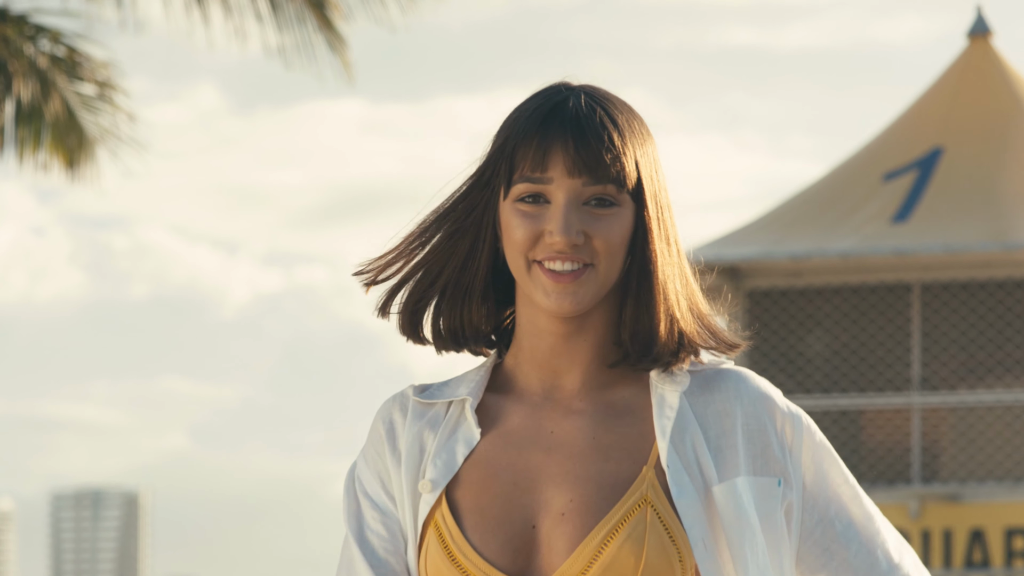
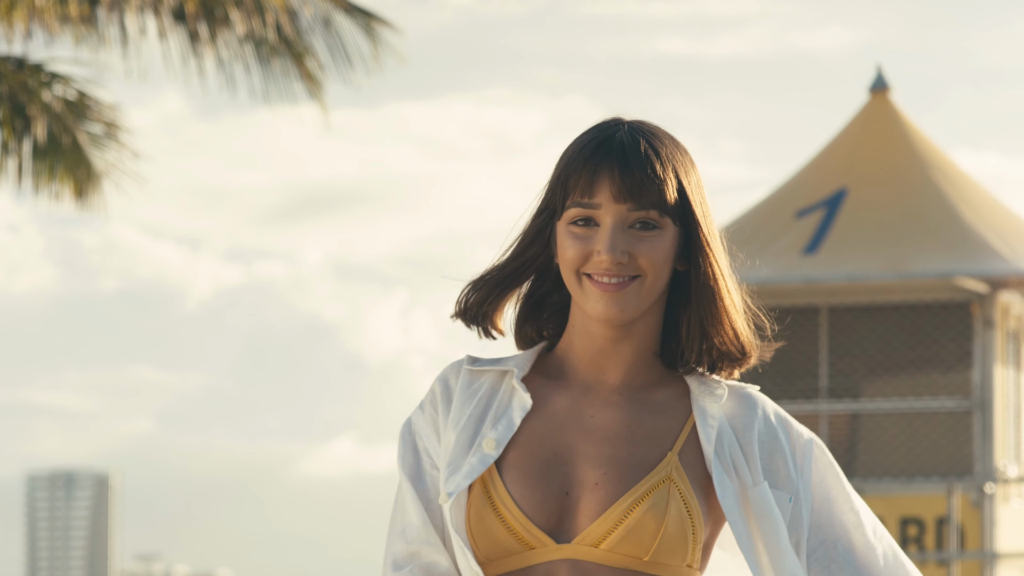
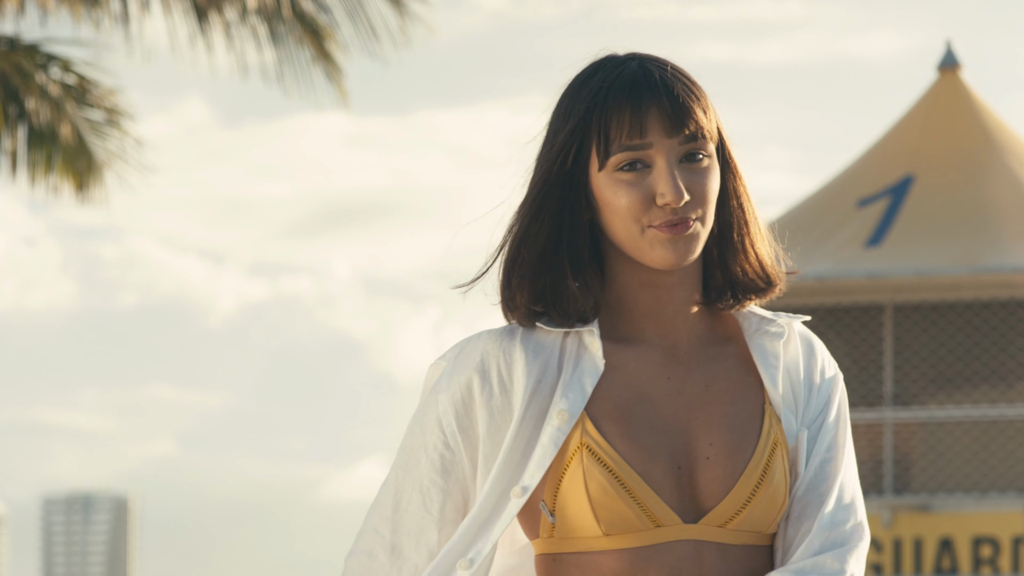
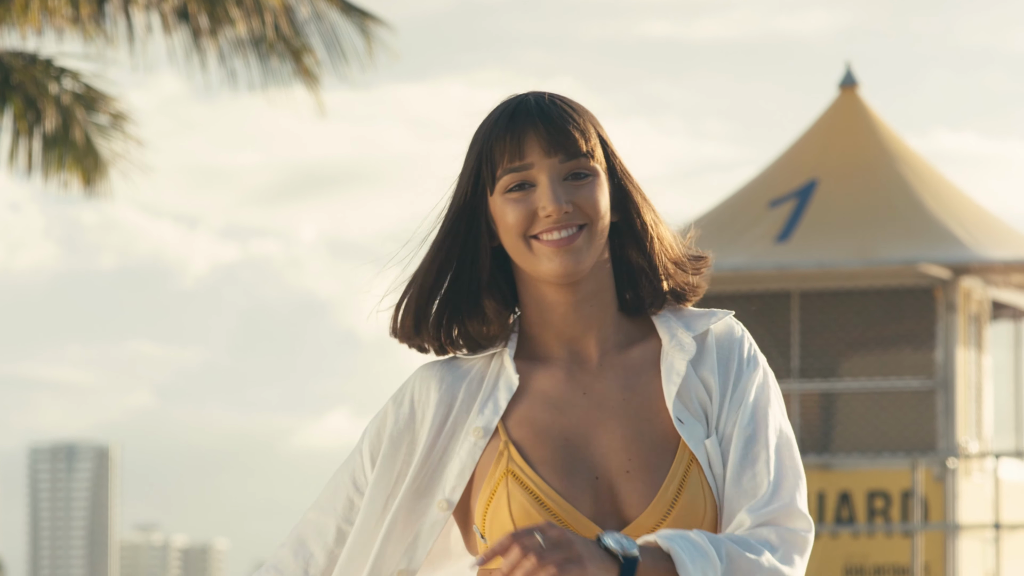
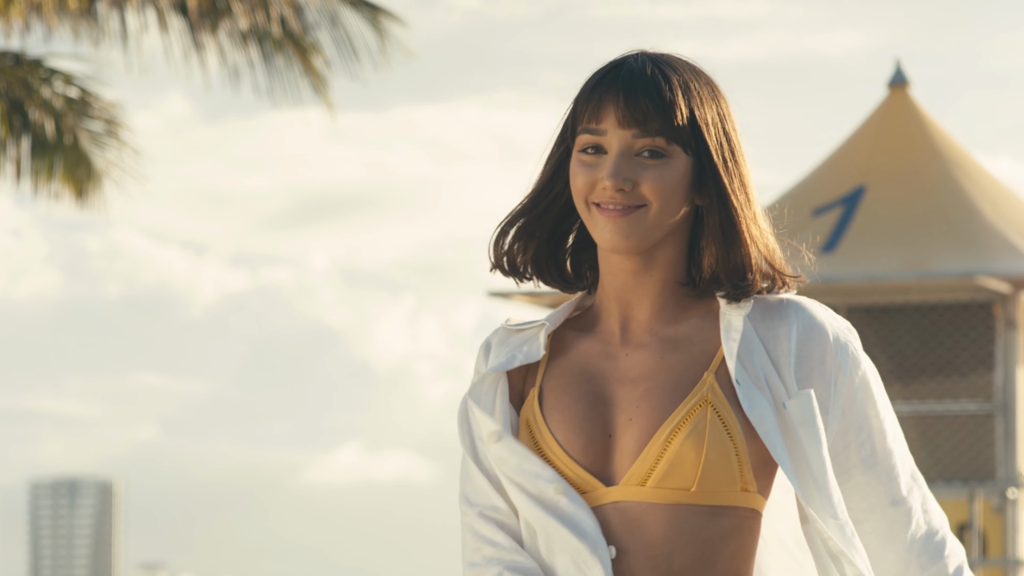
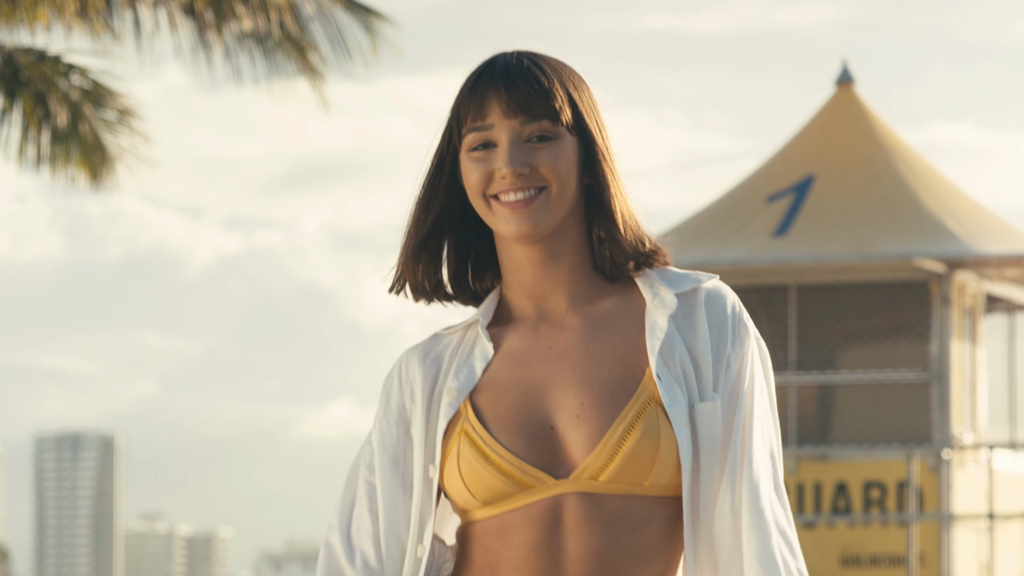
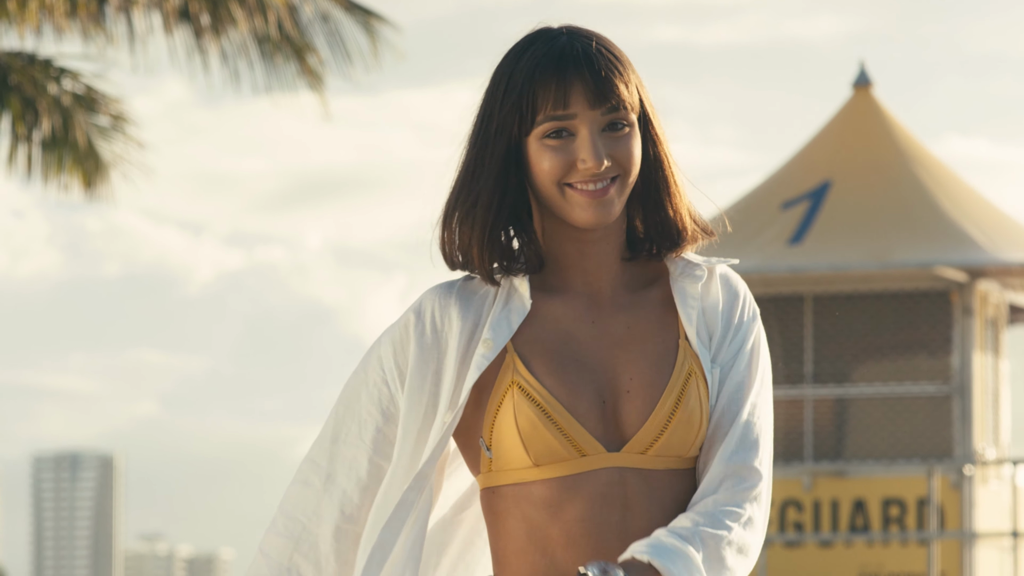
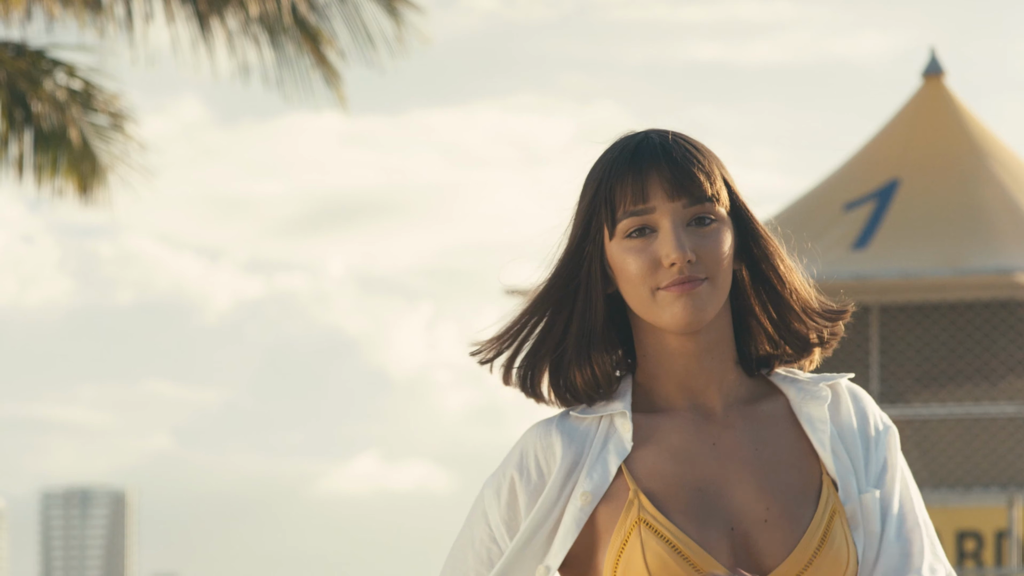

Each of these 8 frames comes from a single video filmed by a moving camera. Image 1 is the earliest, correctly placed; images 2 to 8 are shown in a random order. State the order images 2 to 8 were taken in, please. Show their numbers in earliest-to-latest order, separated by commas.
3, 8, 5, 2, 7, 4, 6
